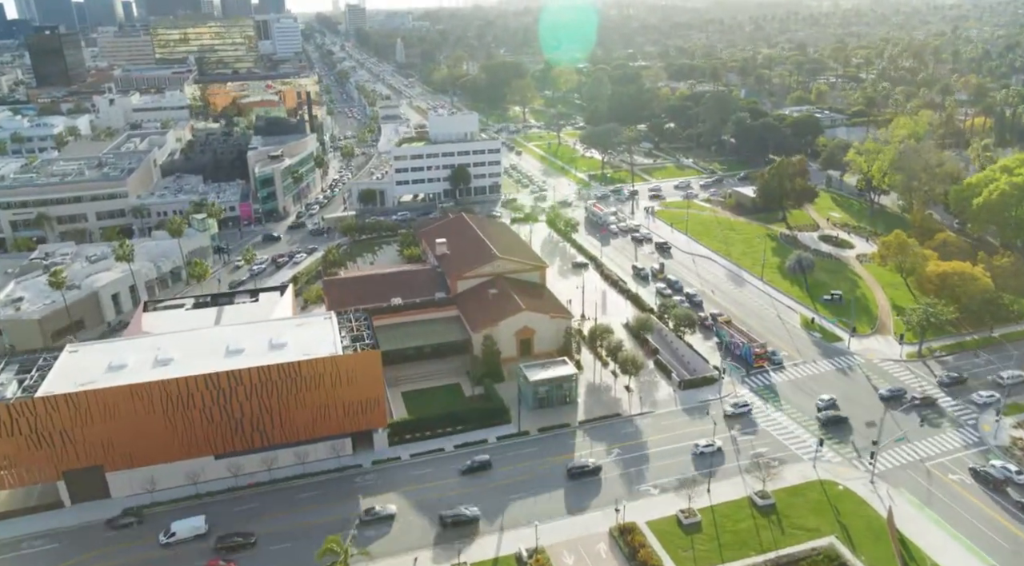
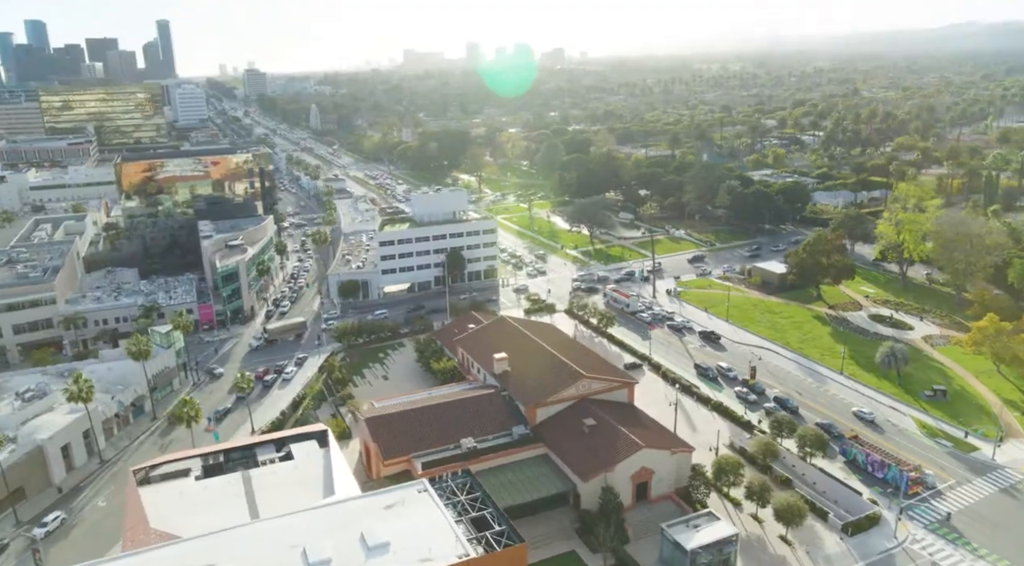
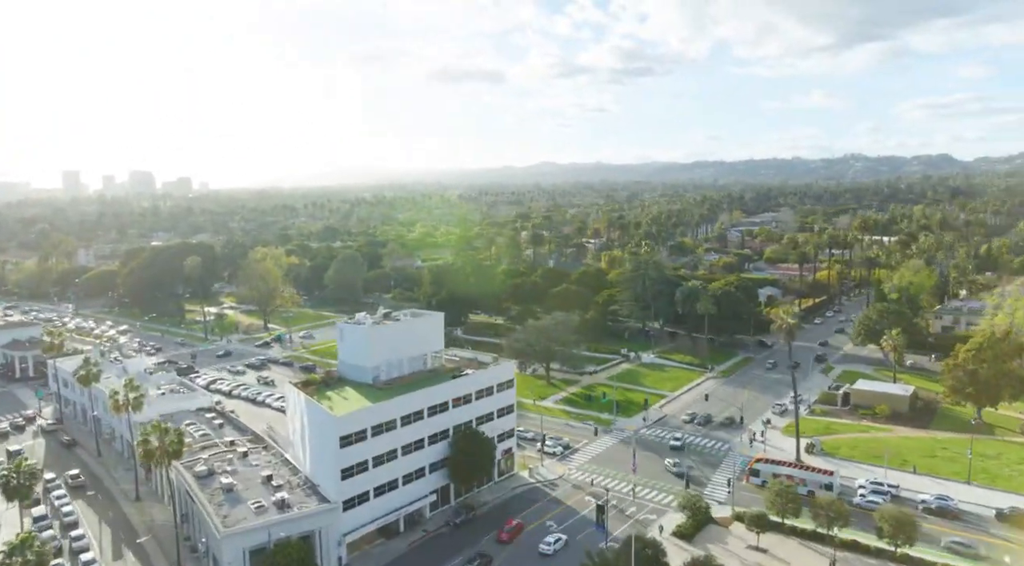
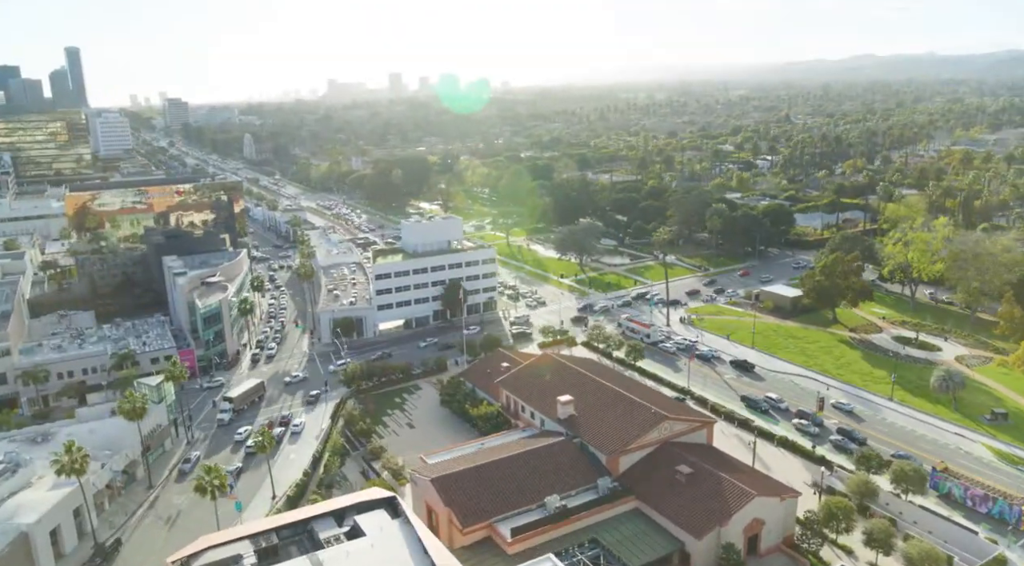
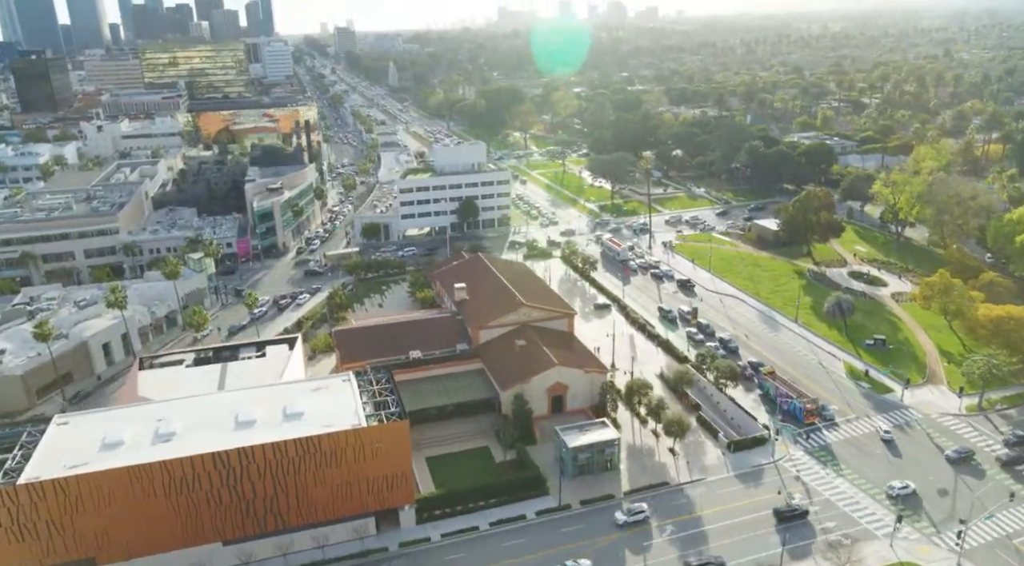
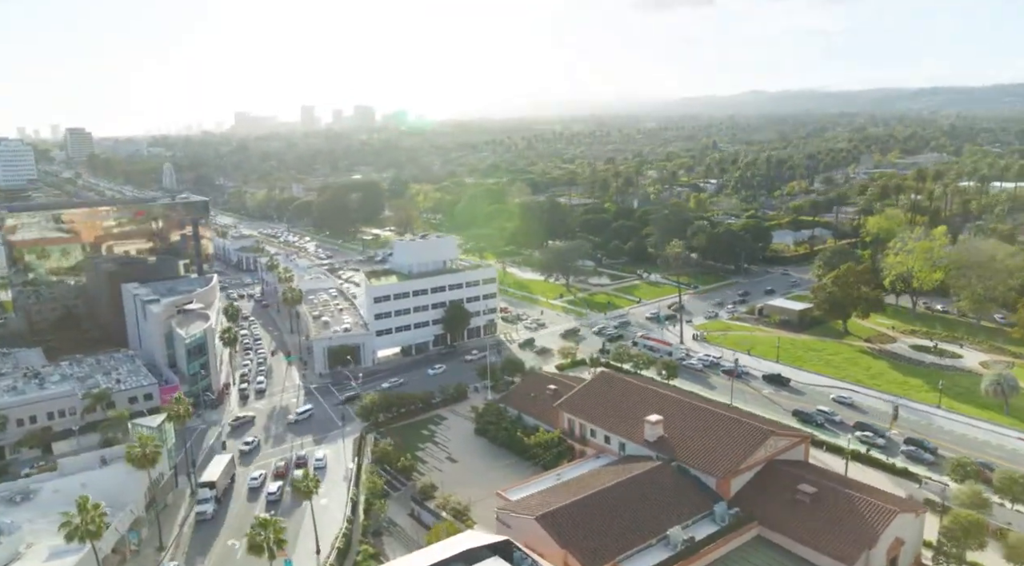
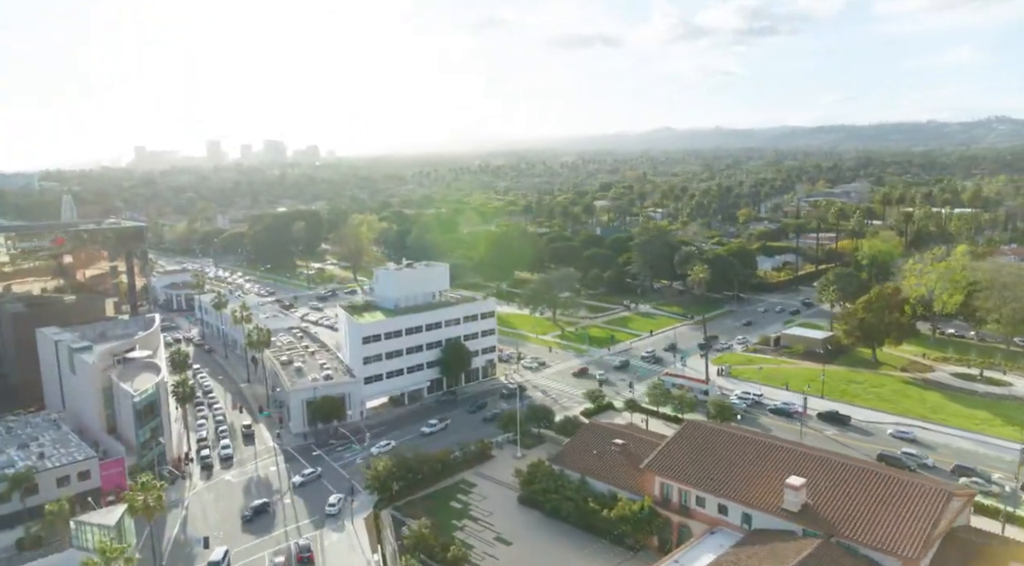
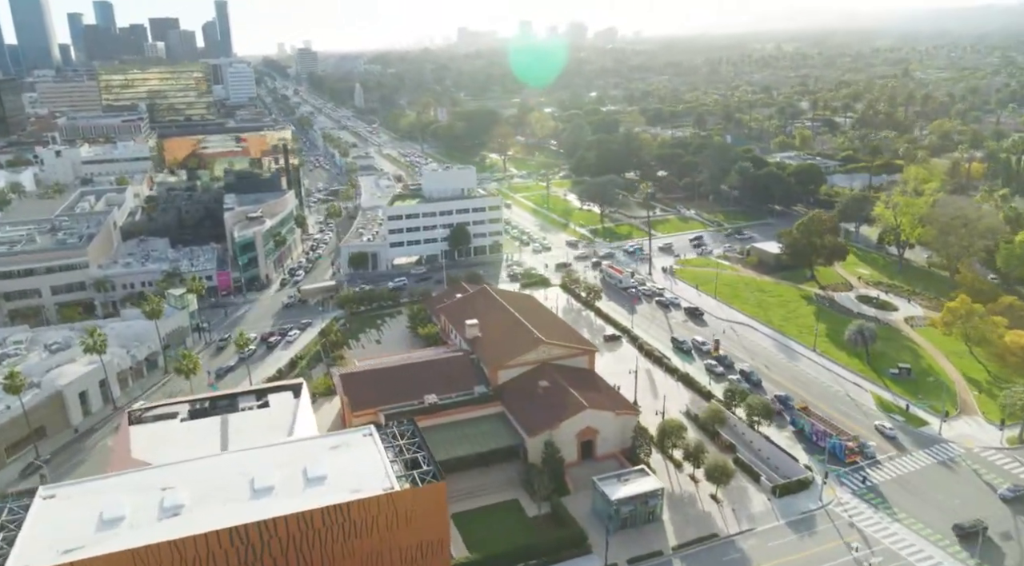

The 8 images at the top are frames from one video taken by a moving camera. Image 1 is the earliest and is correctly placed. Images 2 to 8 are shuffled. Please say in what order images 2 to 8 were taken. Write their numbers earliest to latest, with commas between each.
5, 8, 2, 4, 6, 7, 3
